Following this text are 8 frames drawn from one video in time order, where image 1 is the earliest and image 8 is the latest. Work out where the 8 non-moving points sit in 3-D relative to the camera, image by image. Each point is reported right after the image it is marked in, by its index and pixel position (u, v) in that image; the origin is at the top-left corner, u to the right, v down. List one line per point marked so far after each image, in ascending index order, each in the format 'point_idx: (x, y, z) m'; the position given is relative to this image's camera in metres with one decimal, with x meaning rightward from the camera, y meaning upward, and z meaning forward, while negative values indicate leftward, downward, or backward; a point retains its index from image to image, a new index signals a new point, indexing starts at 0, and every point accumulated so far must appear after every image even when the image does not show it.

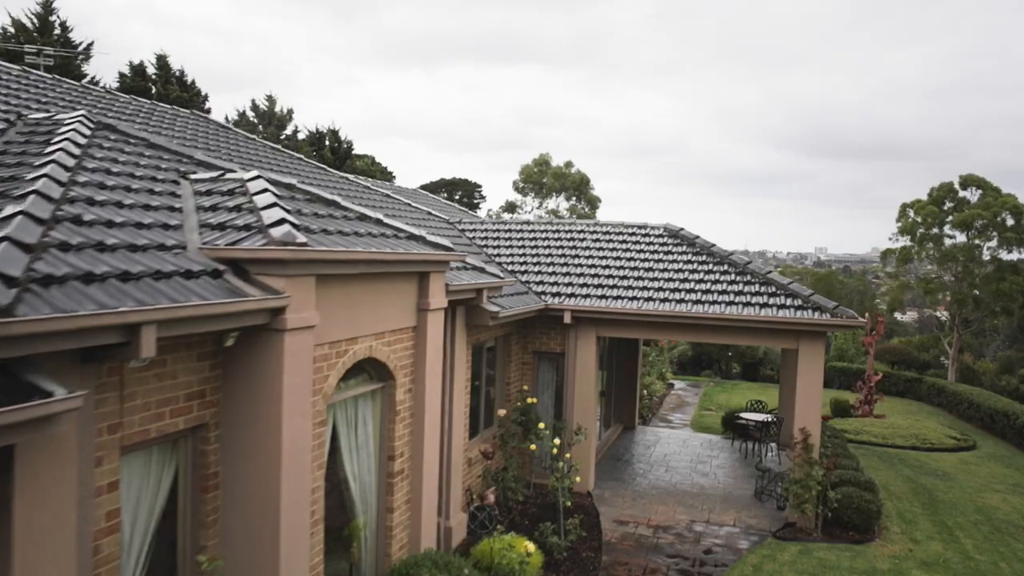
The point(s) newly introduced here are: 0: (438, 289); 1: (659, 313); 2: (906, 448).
0: (-0.6, 0.0, +6.6) m
1: (+1.7, -0.3, +9.4) m
2: (+7.0, -2.8, +14.3) m
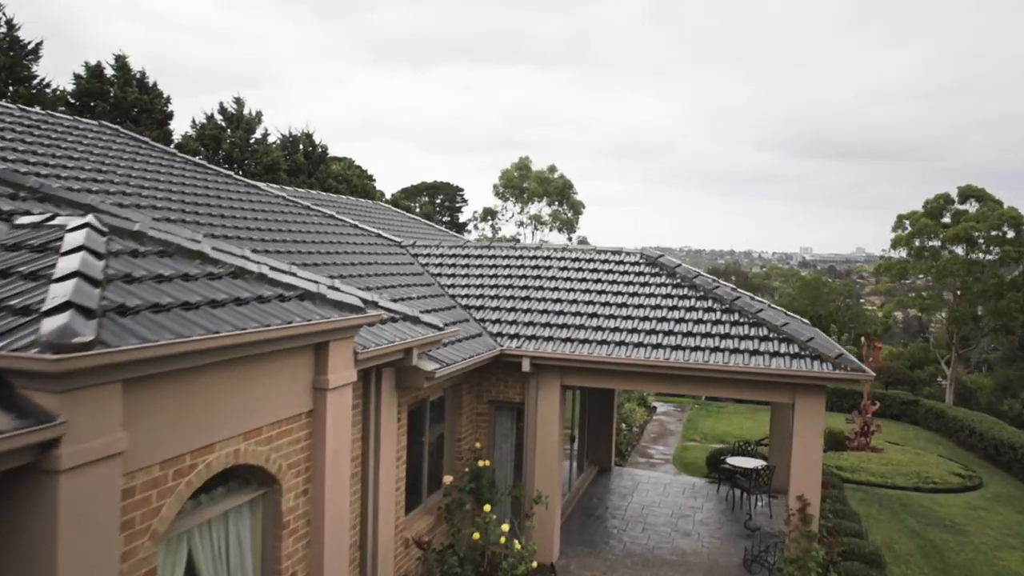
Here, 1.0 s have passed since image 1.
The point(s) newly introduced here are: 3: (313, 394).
0: (-1.1, -0.5, +5.2) m
1: (+1.2, -0.7, +8.0) m
2: (+6.4, -3.3, +13.0) m
3: (-1.2, -0.7, +5.0) m
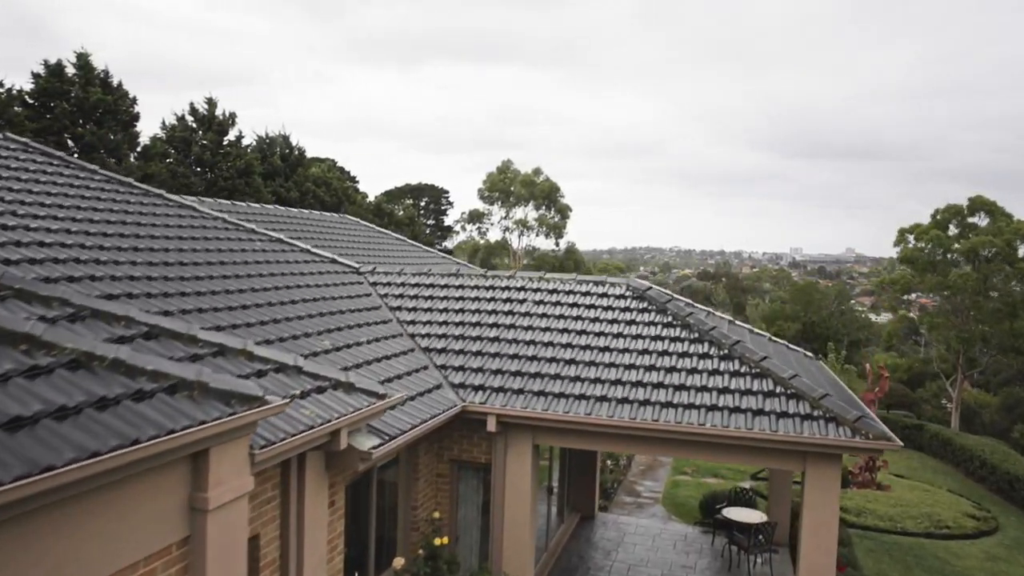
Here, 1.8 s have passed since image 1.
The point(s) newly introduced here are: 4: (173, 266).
0: (-1.4, -0.9, +4.0) m
1: (+0.9, -1.1, +6.8) m
2: (+6.0, -3.7, +11.9) m
3: (-1.5, -1.1, +3.8) m
4: (-3.0, +0.2, +7.2) m
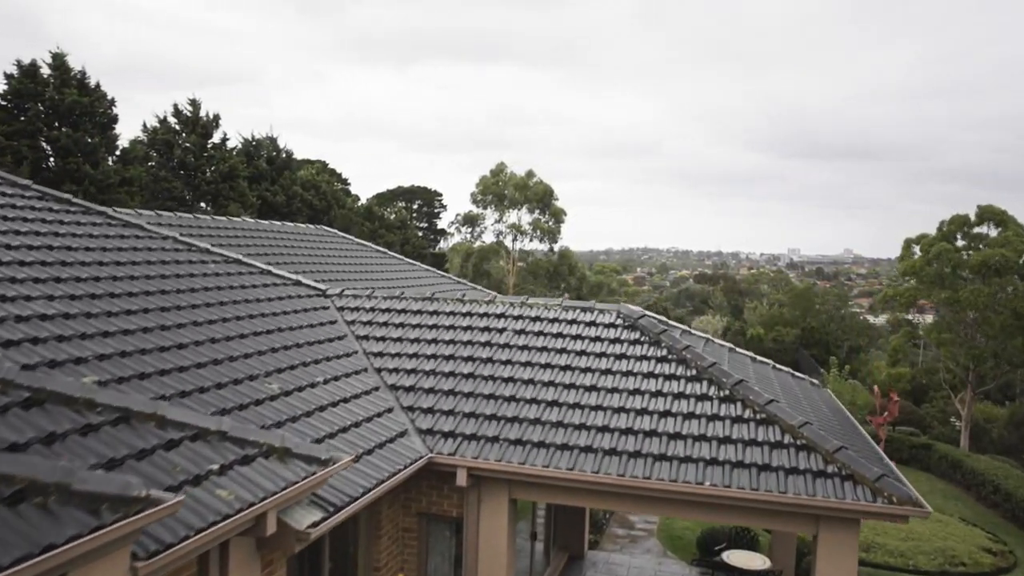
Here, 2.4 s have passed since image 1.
0: (-1.6, -1.2, +3.1) m
1: (+0.7, -1.4, +6.0) m
2: (+5.8, -3.9, +11.1) m
3: (-1.7, -1.4, +2.9) m
4: (-3.2, -0.1, +6.3) m
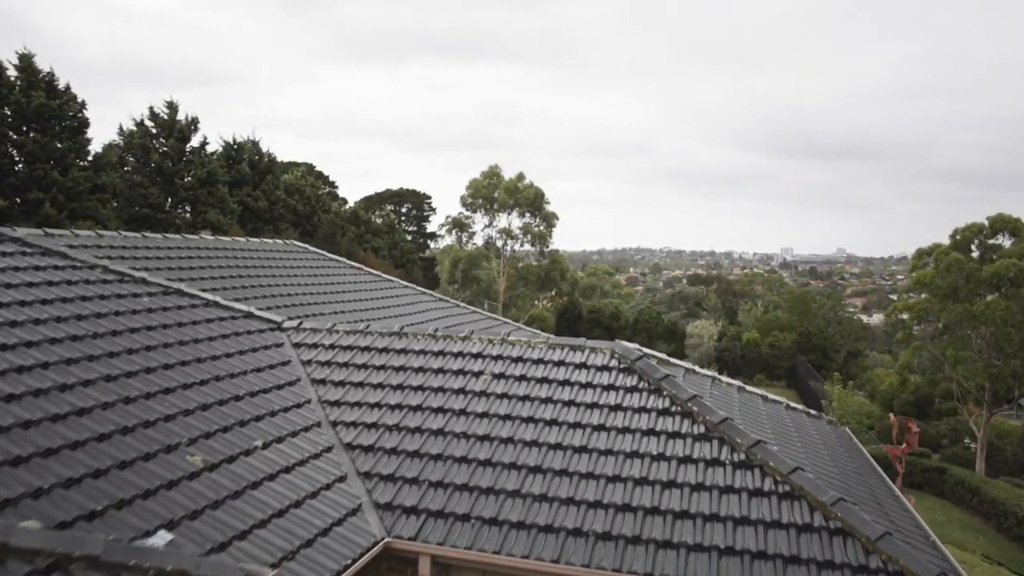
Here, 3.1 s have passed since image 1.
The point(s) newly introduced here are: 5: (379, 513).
0: (-1.7, -1.5, +2.1) m
1: (+0.5, -1.7, +4.9) m
2: (+5.6, -4.2, +10.1) m
3: (-1.8, -1.7, +1.9) m
4: (-3.4, -0.4, +5.2) m
5: (-0.9, -1.6, +5.6) m
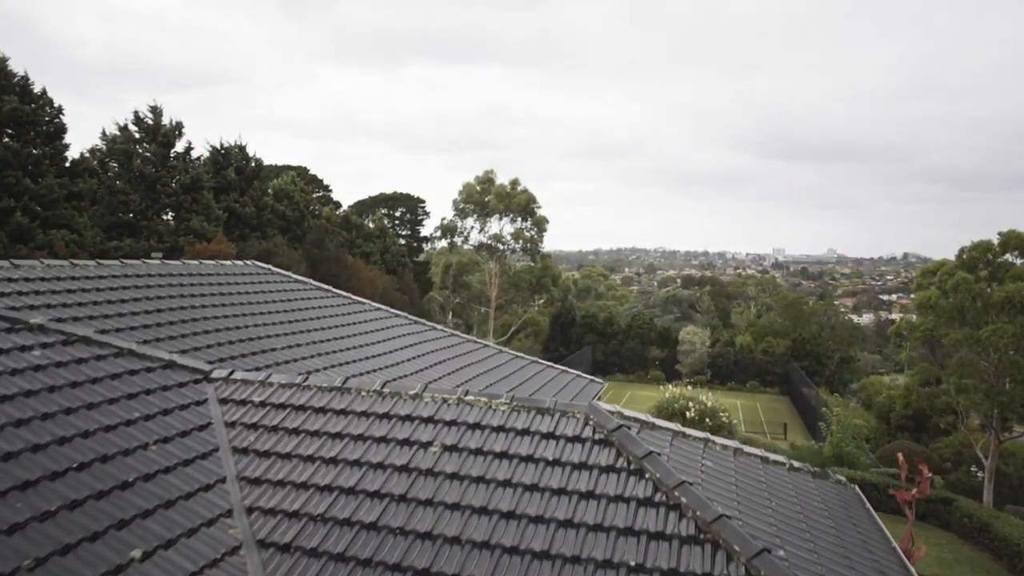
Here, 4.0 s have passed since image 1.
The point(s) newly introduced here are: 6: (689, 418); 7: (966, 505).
0: (-2.0, -1.9, +1.3) m
1: (+0.2, -2.1, +4.1) m
2: (+5.3, -4.6, +9.3) m
3: (-2.1, -2.1, +1.1) m
4: (-3.7, -0.8, +4.4) m
5: (-1.2, -1.9, +4.8) m
6: (+3.7, -2.7, +17.0) m
7: (+8.3, -4.0, +14.7) m
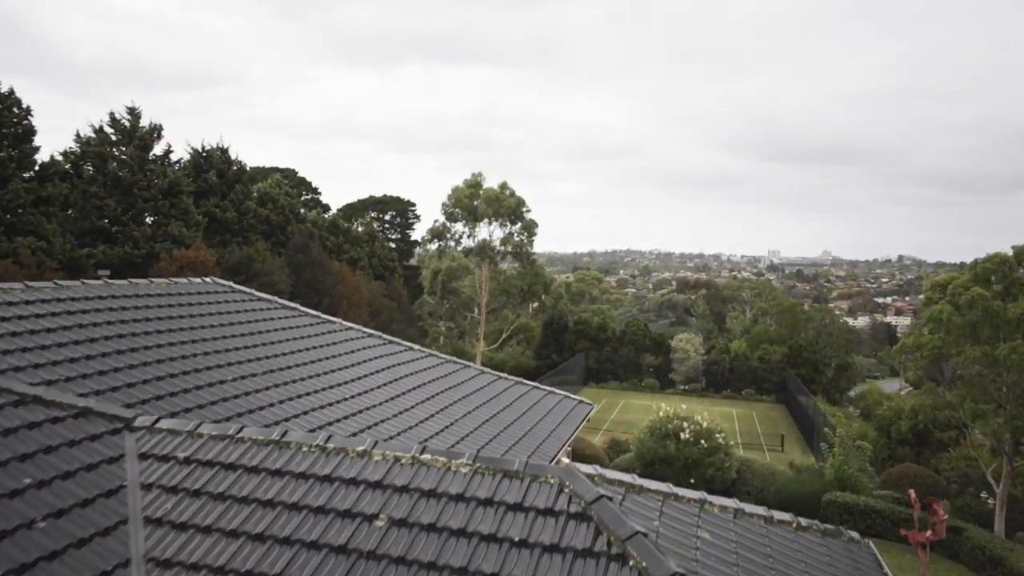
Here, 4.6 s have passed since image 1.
0: (-2.2, -2.1, +0.3) m
1: (0.0, -2.4, +3.2) m
2: (+5.0, -4.9, +8.4) m
3: (-2.3, -2.3, +0.1) m
4: (-3.9, -1.0, +3.5) m
5: (-1.4, -2.2, +3.9) m
6: (+3.4, -3.0, +16.1) m
7: (+8.0, -4.3, +13.9) m
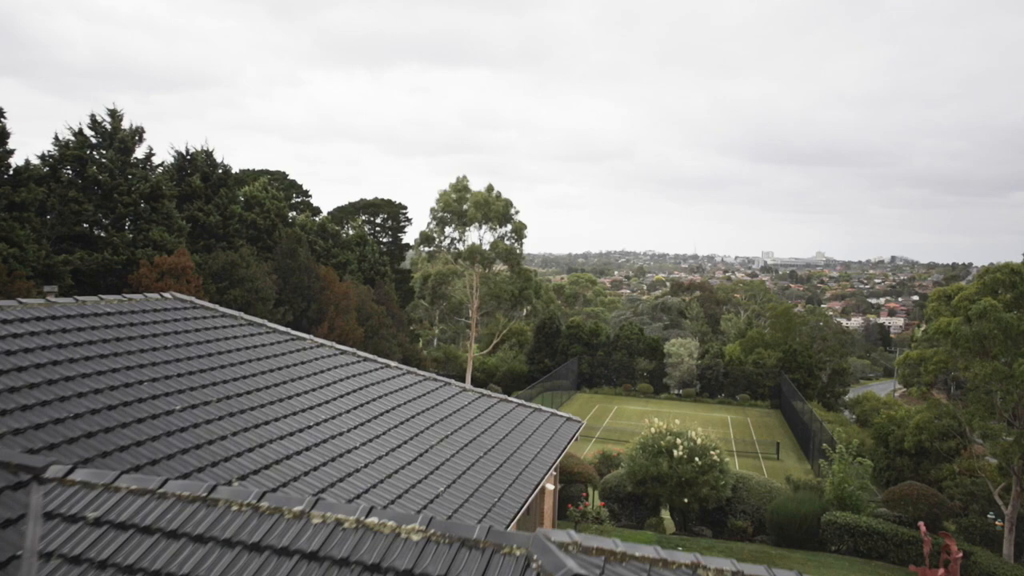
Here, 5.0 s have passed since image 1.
0: (-2.4, -2.3, -0.3) m
1: (-0.2, -2.6, +2.5) m
2: (+4.8, -5.1, +7.8) m
3: (-2.5, -2.5, -0.6) m
4: (-4.1, -1.3, +2.8) m
5: (-1.6, -2.4, +3.2) m
6: (+3.1, -3.2, +15.4) m
7: (+7.8, -4.5, +13.3) m
